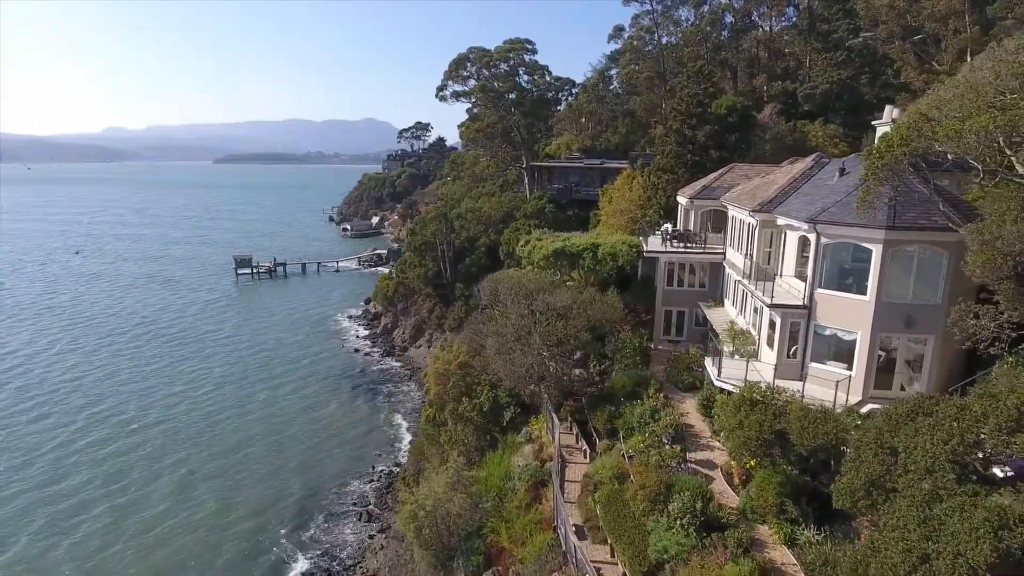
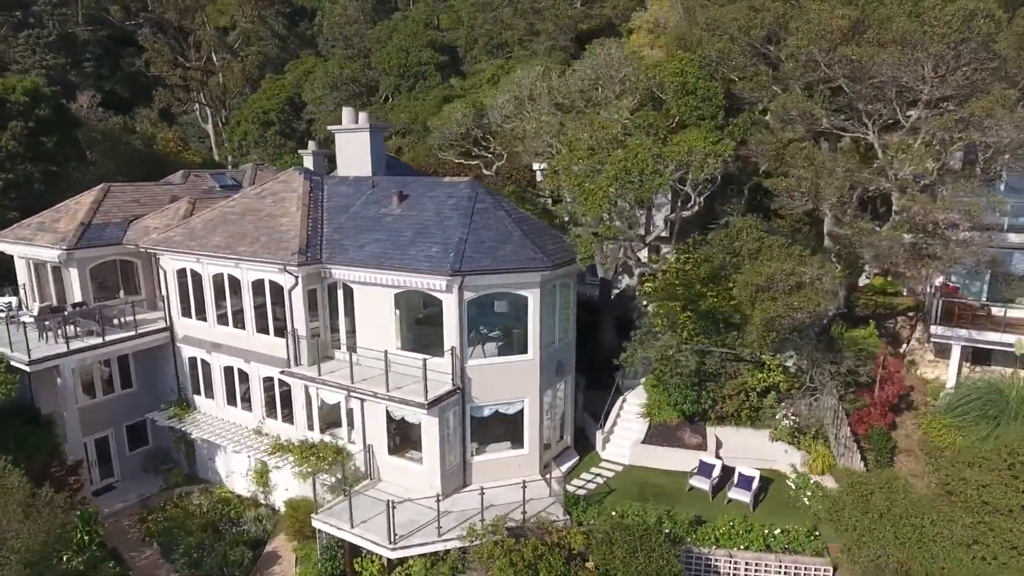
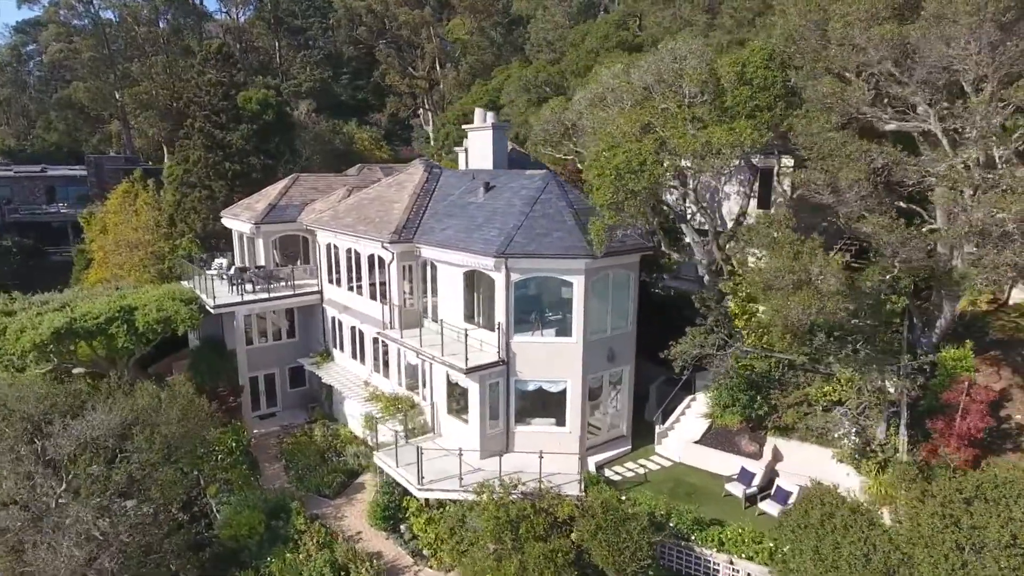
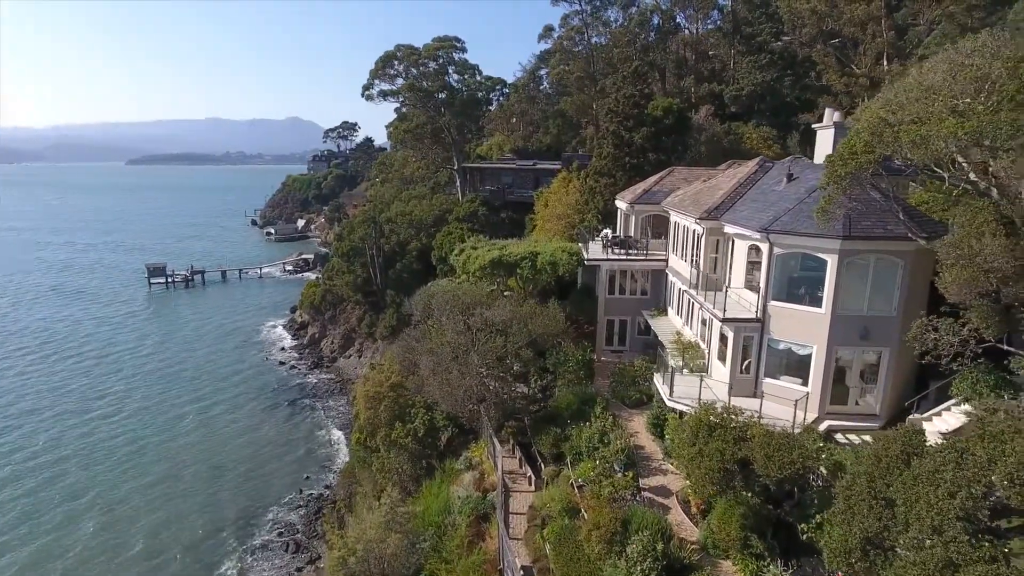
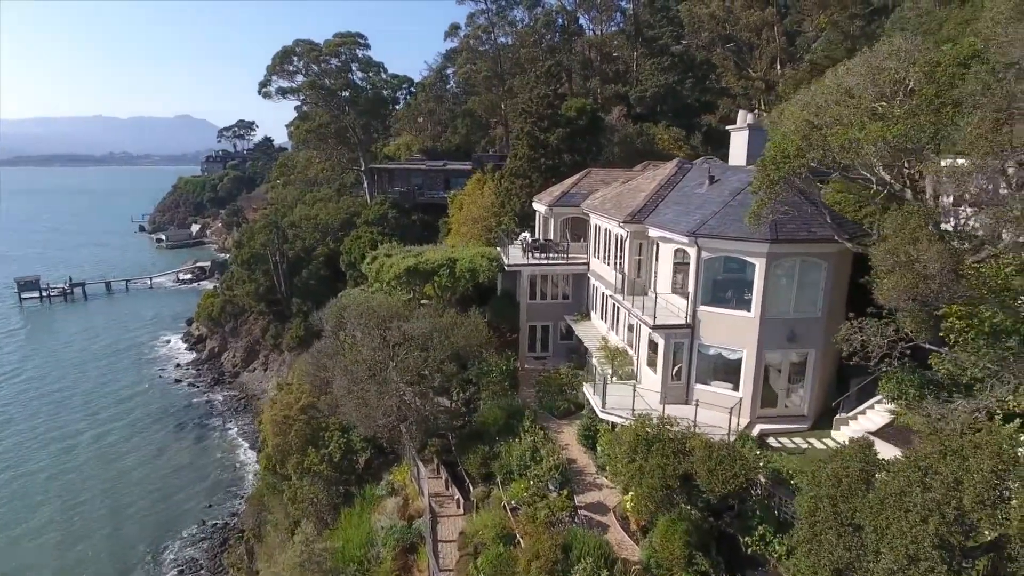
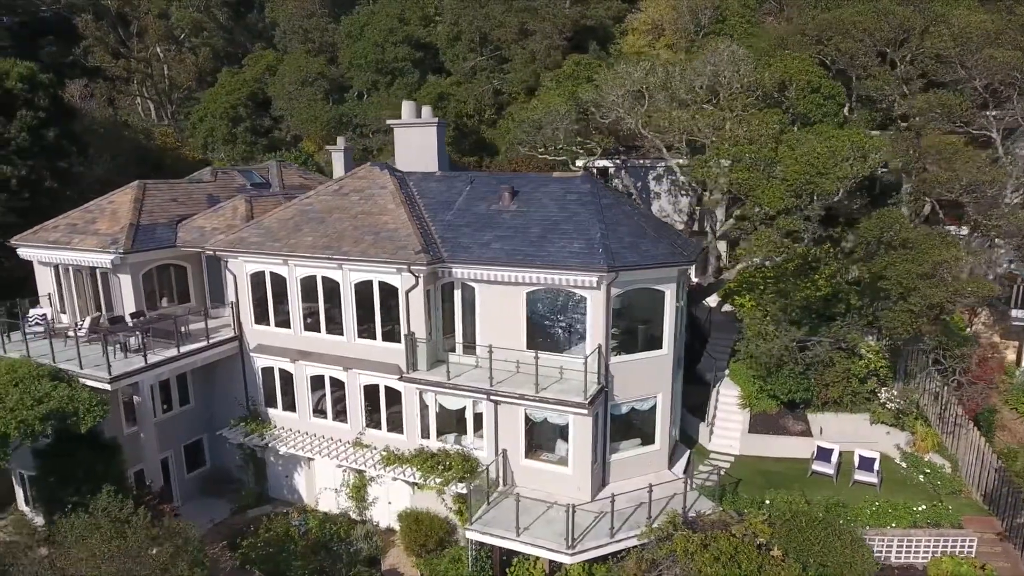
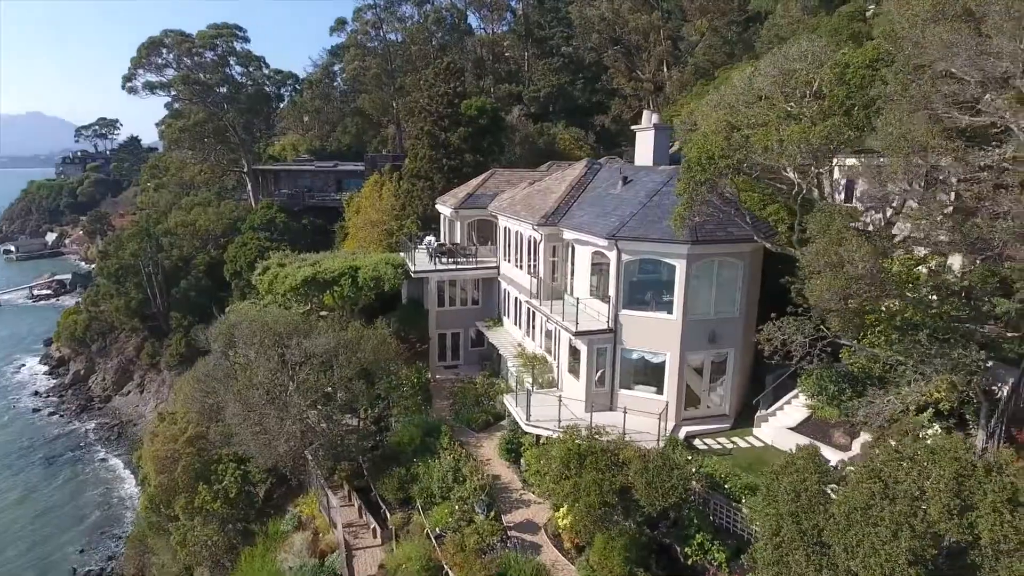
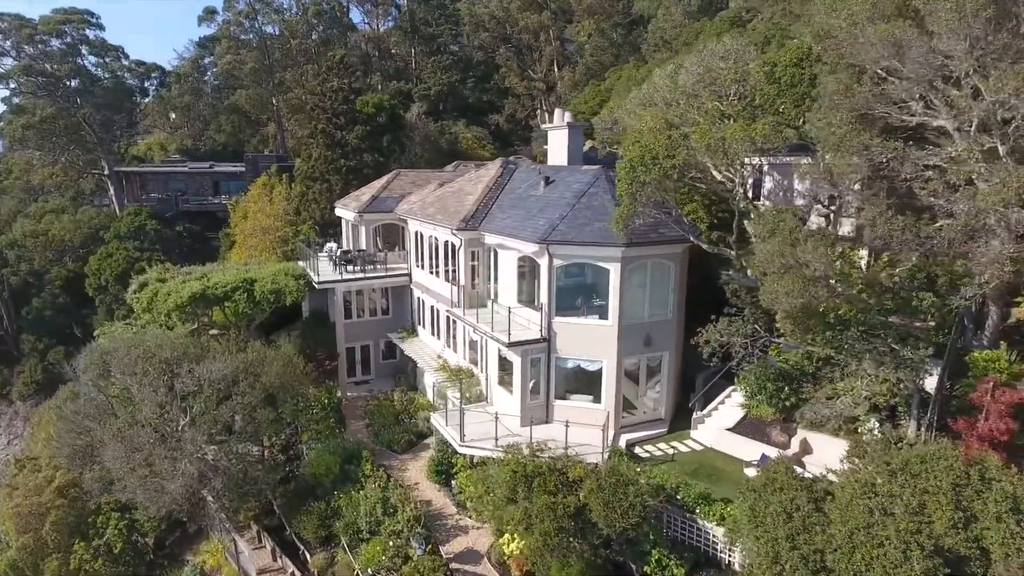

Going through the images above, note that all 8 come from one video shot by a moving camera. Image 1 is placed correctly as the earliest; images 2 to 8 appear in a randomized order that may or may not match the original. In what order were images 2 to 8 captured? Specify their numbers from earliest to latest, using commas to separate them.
4, 5, 7, 8, 3, 2, 6
